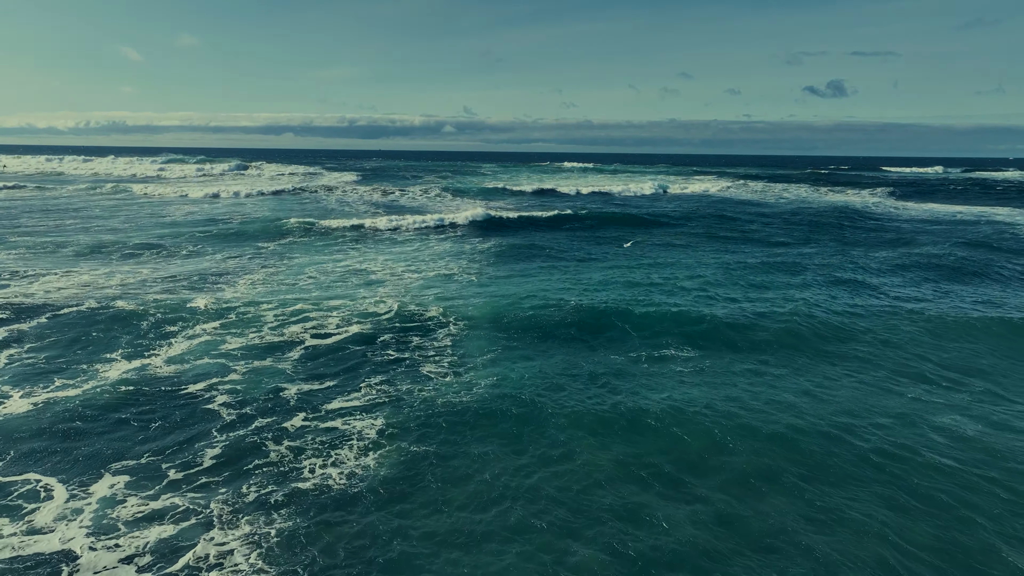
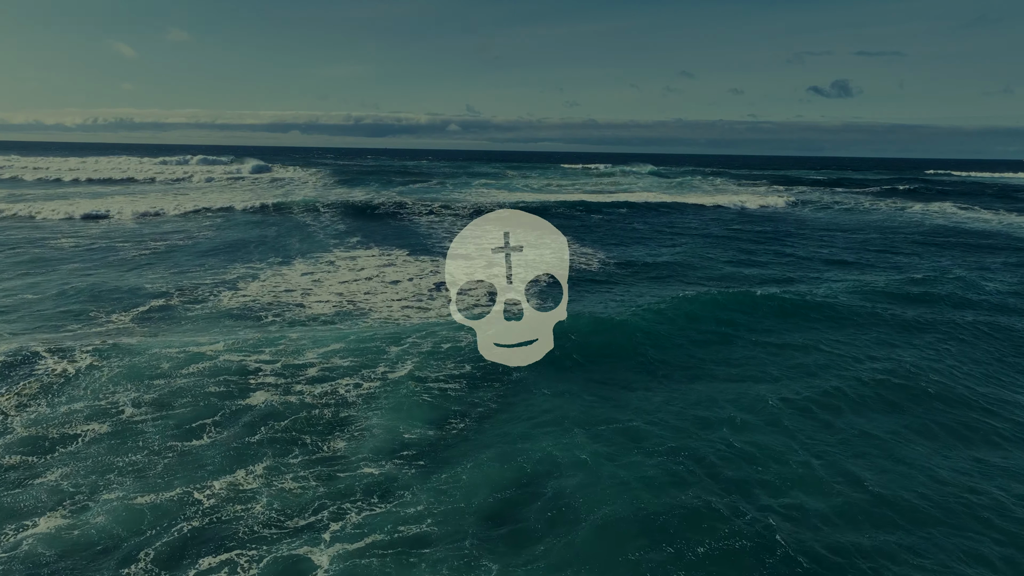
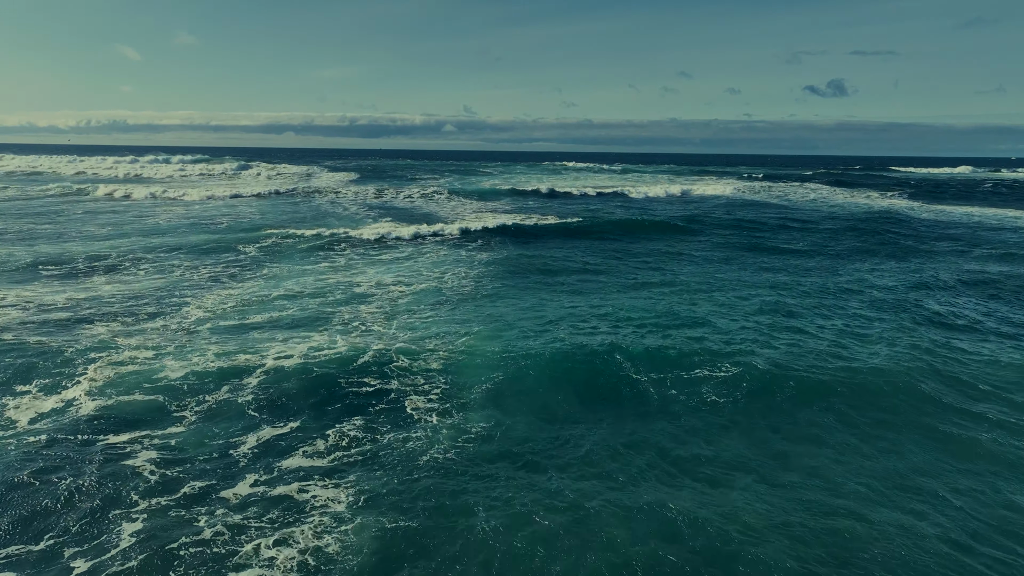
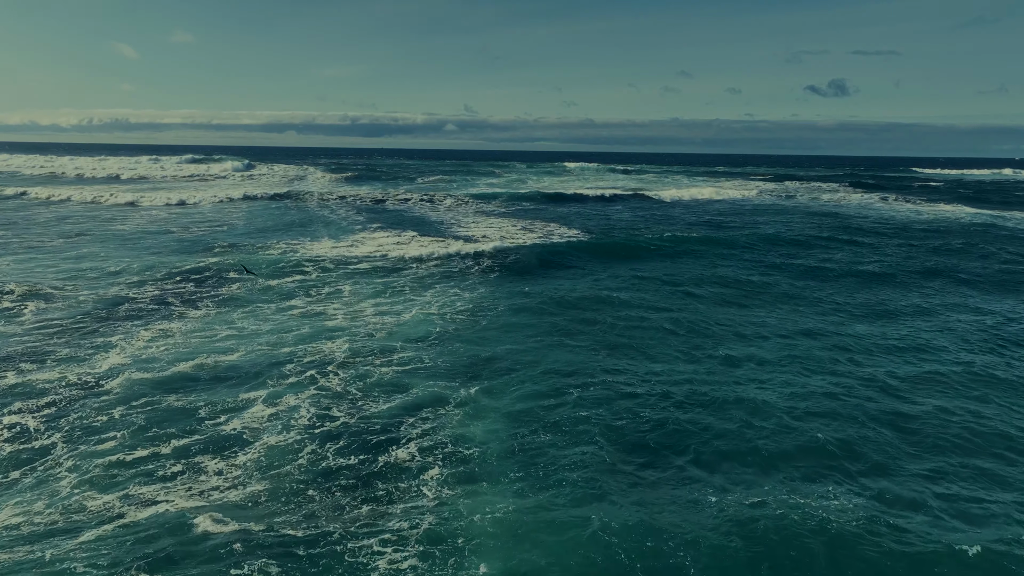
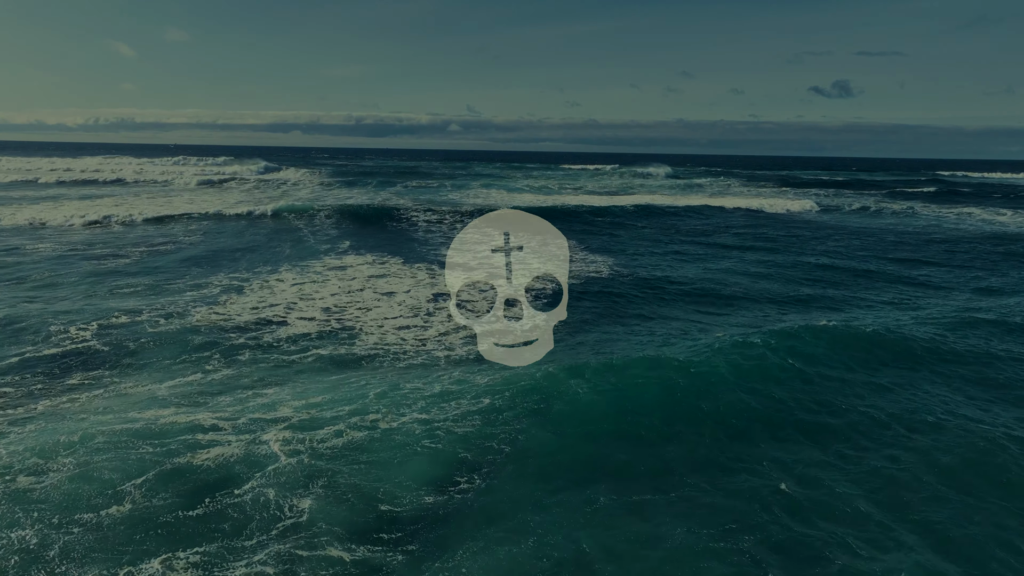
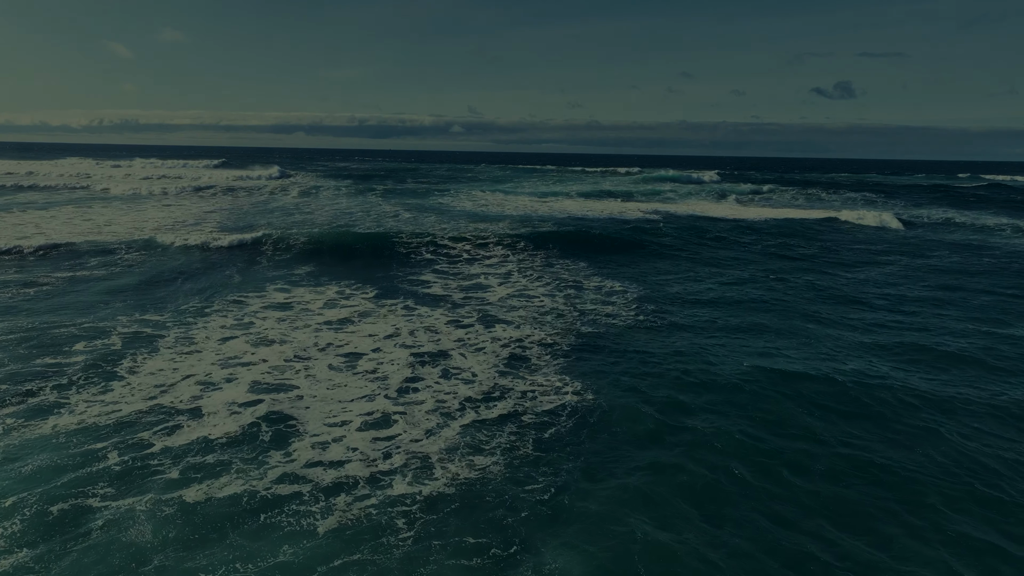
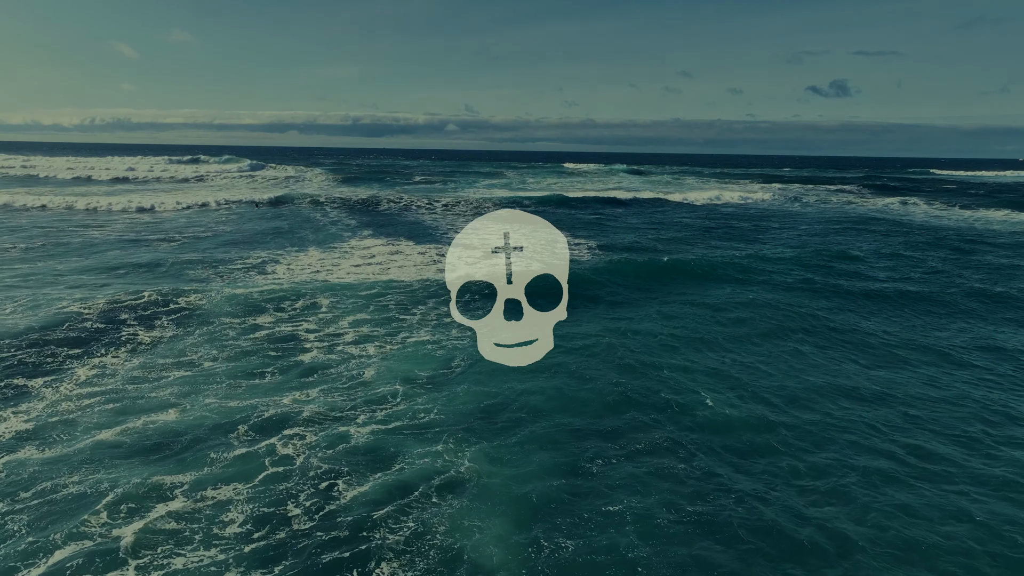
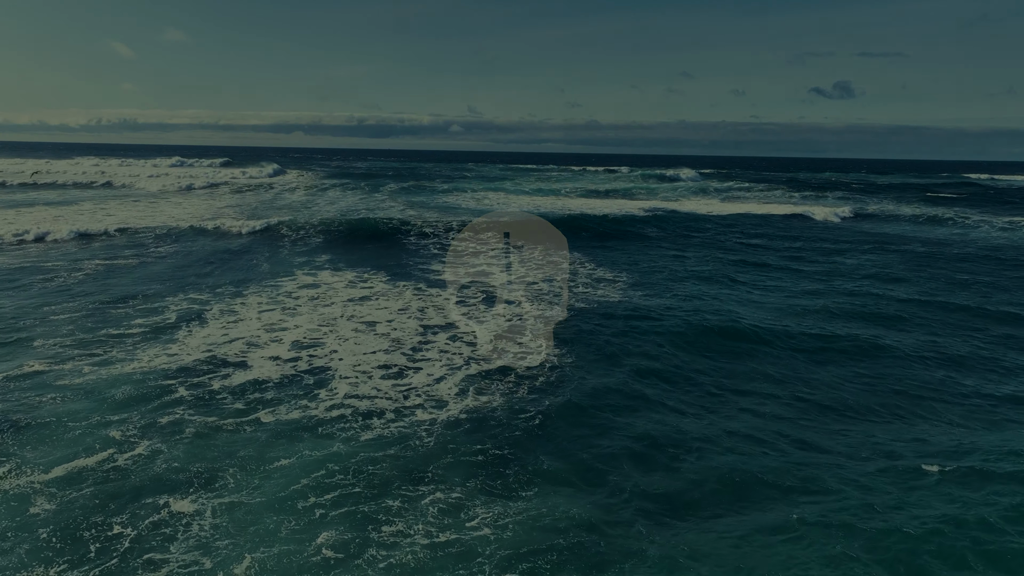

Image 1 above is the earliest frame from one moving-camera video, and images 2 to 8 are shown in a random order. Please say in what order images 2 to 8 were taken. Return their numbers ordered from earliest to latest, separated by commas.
3, 4, 7, 2, 5, 8, 6
